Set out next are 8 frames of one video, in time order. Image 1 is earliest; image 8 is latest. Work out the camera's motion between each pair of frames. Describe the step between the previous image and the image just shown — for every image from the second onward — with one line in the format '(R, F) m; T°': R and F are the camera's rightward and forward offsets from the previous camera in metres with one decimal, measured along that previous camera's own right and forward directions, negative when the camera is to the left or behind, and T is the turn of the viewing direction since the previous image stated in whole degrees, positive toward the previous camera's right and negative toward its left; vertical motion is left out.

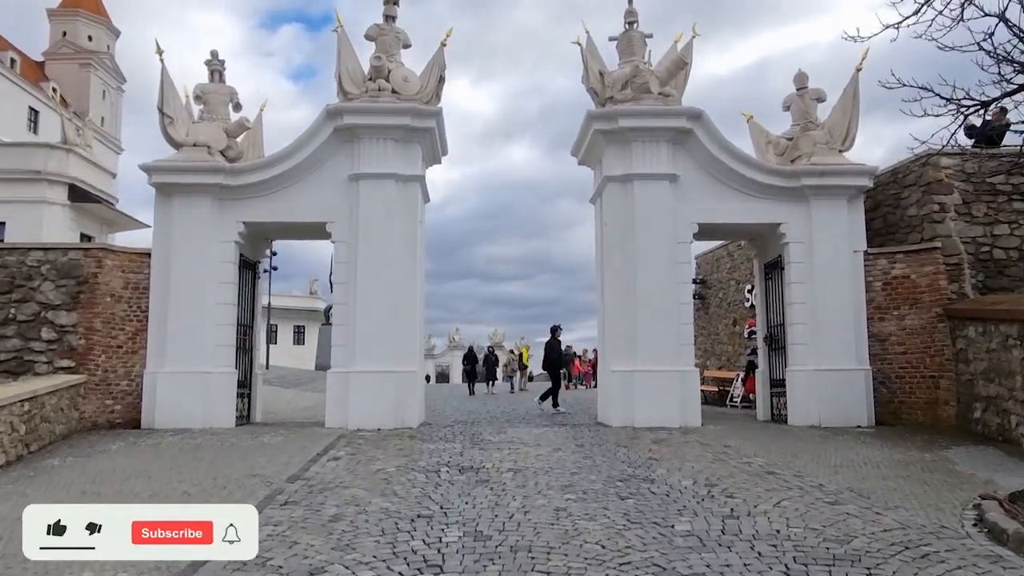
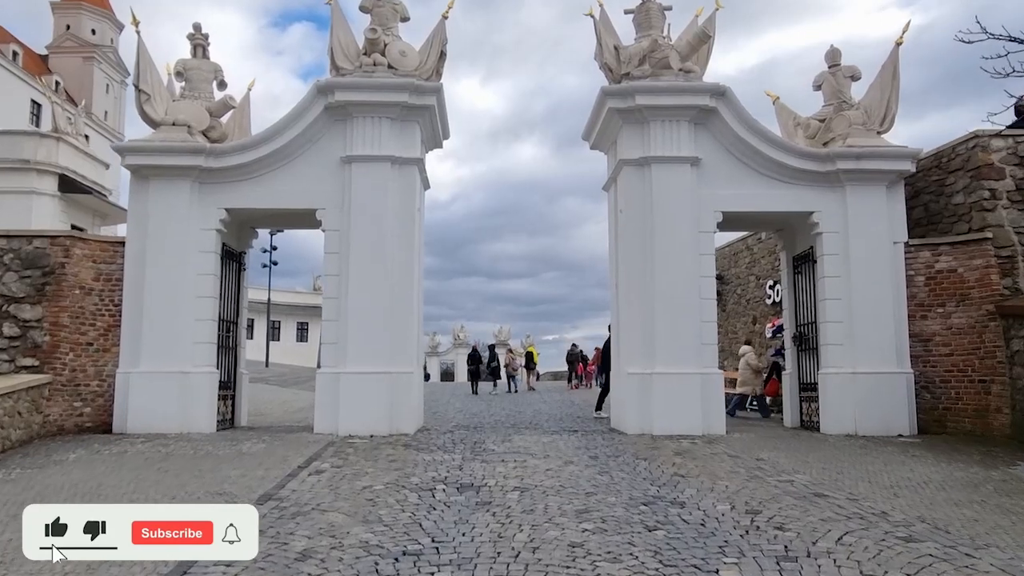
(0.0, +1.1) m; 0°
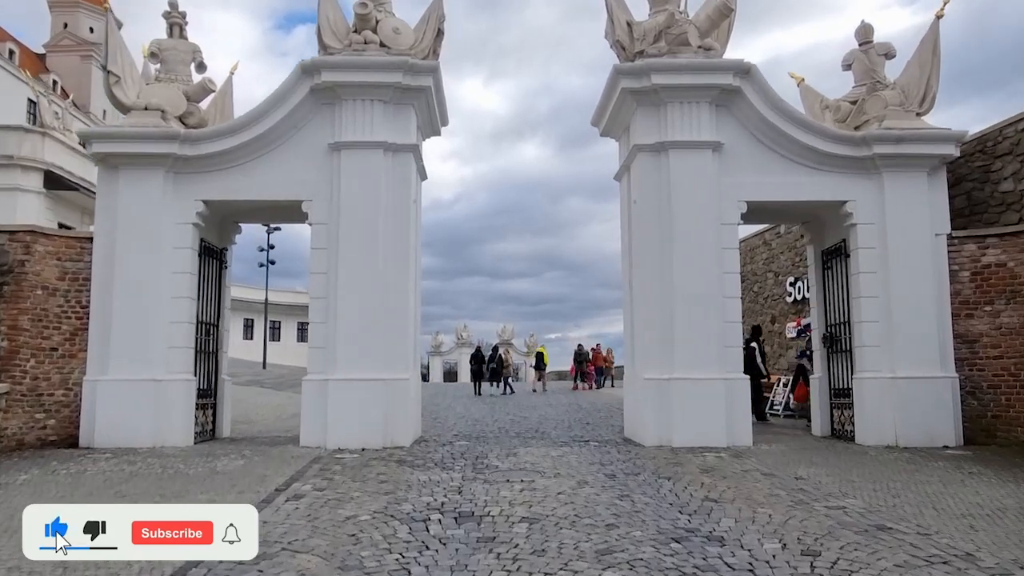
(0.0, +1.0) m; 0°
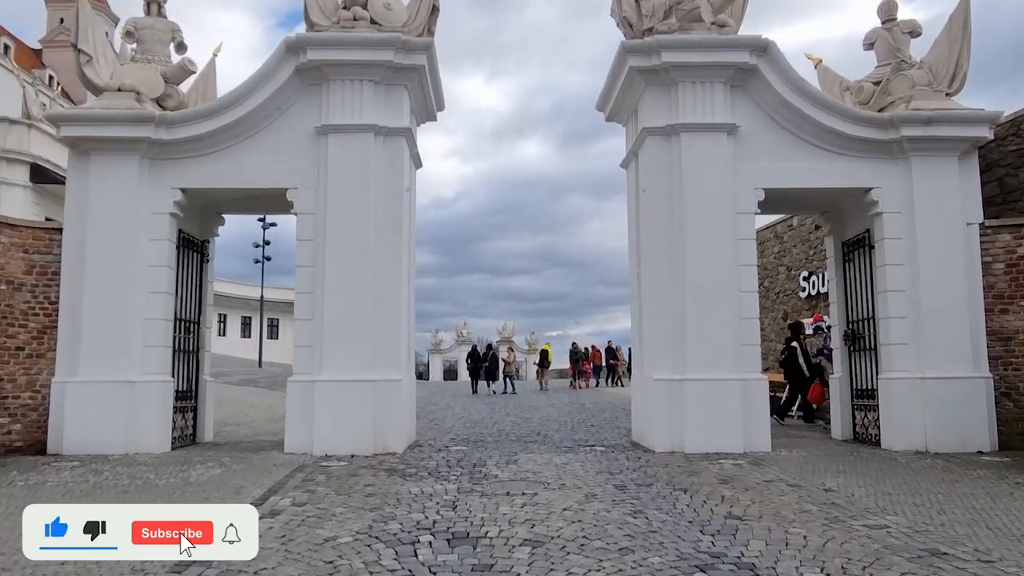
(0.0, +0.7) m; 0°
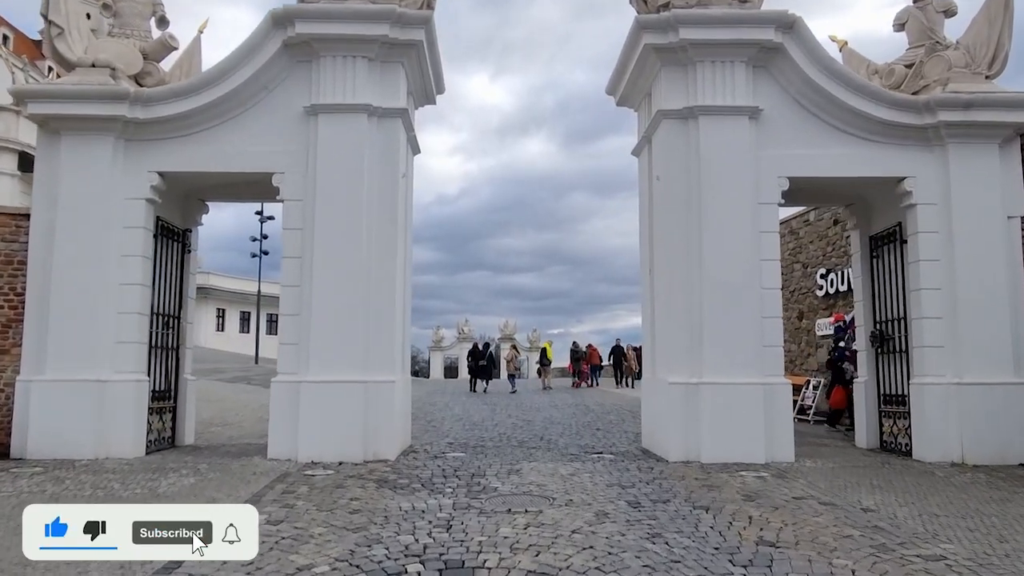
(0.0, +0.8) m; 0°
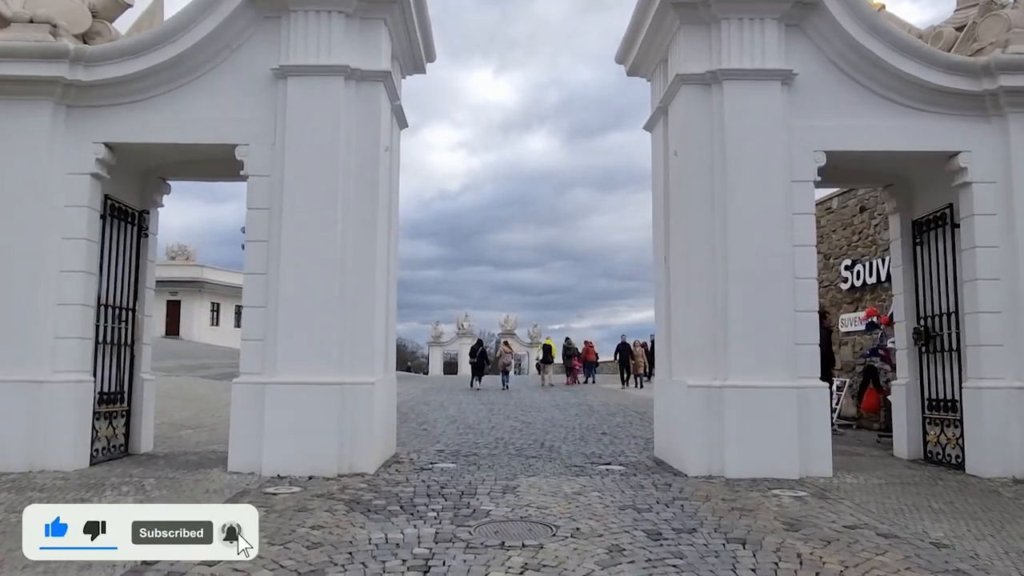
(0.0, +1.2) m; 0°
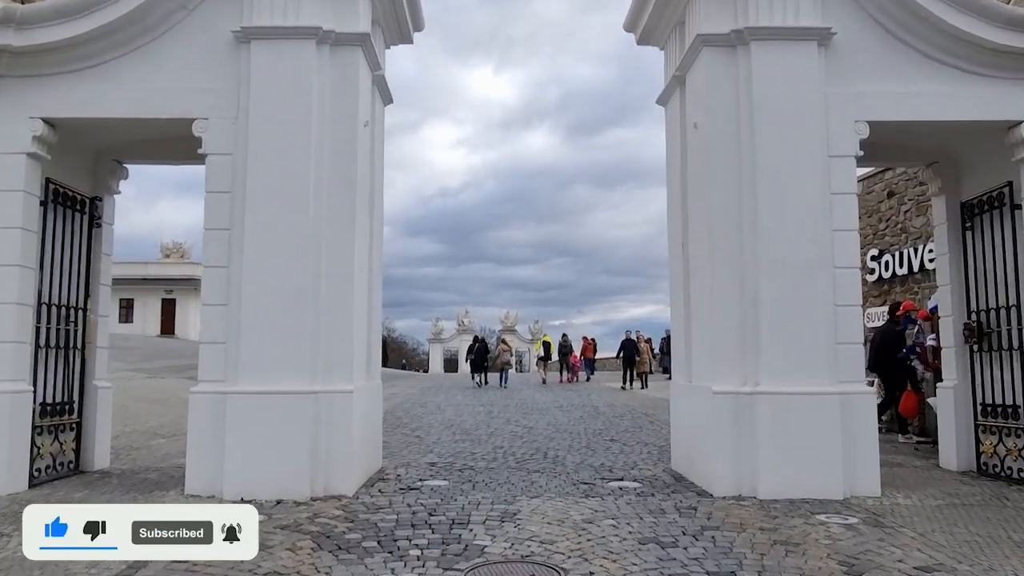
(0.0, +1.0) m; 0°
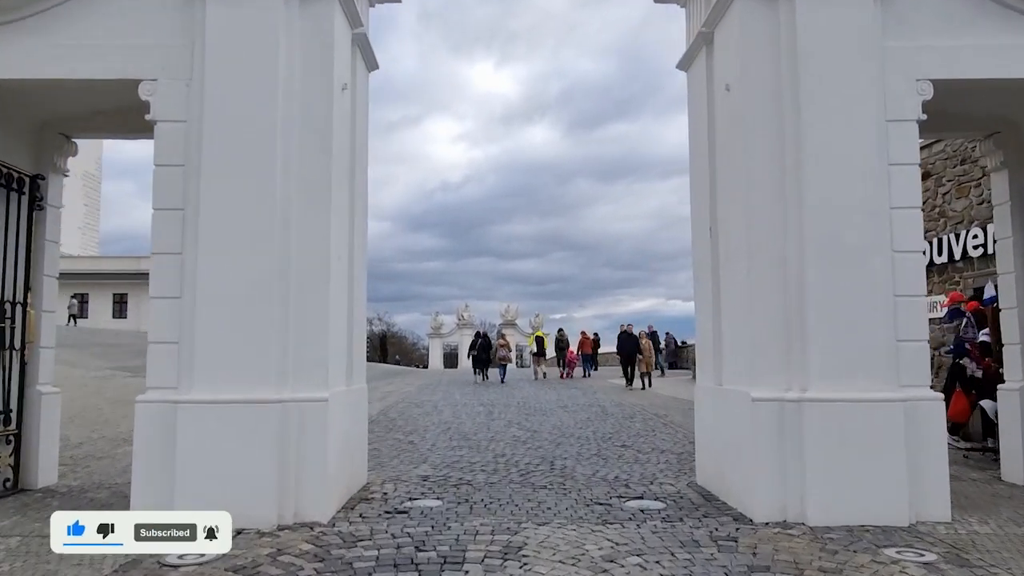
(0.0, +1.1) m; 0°
